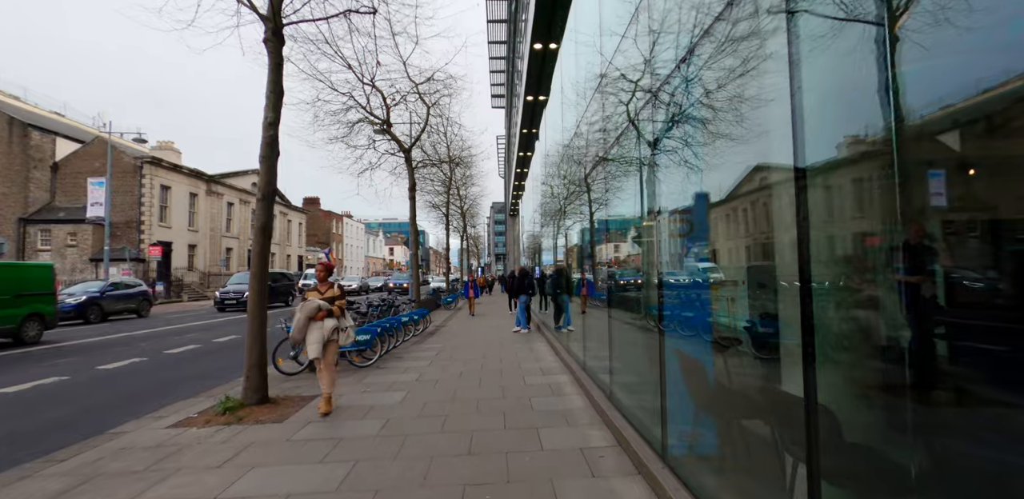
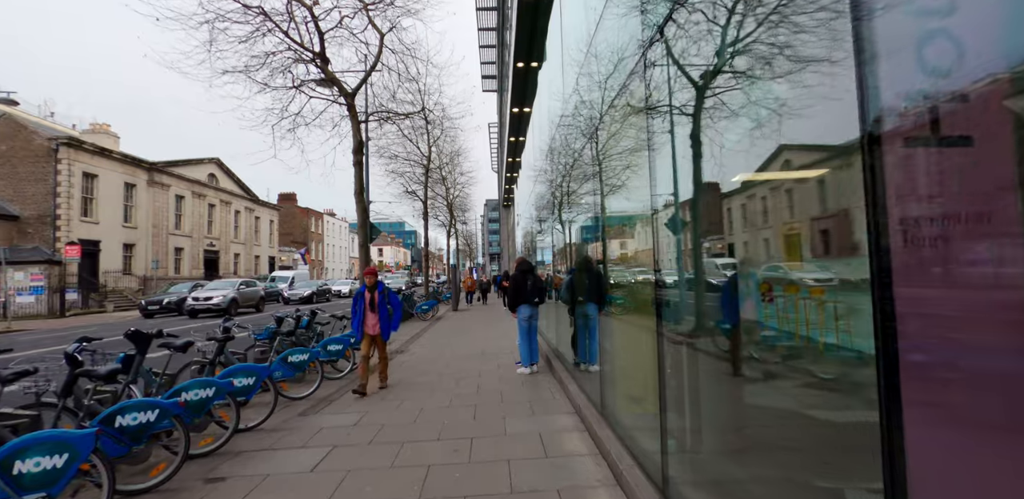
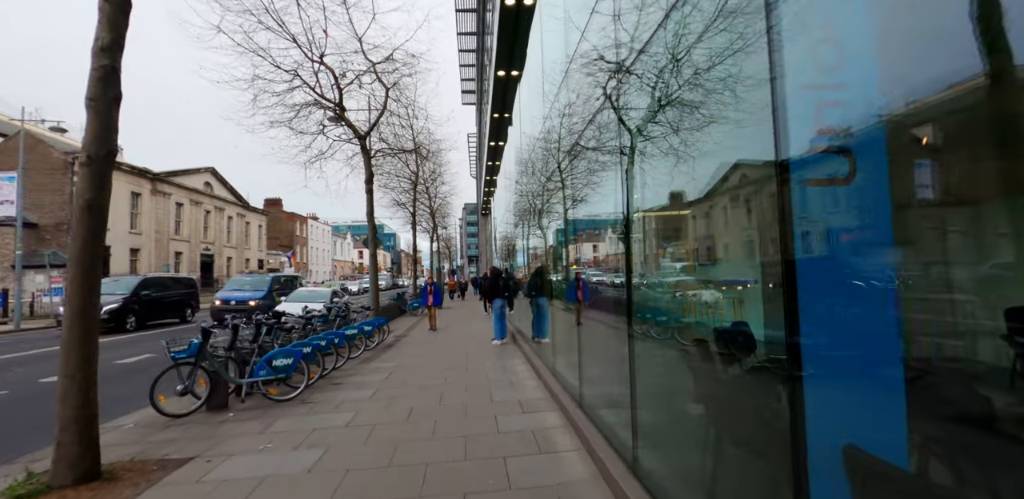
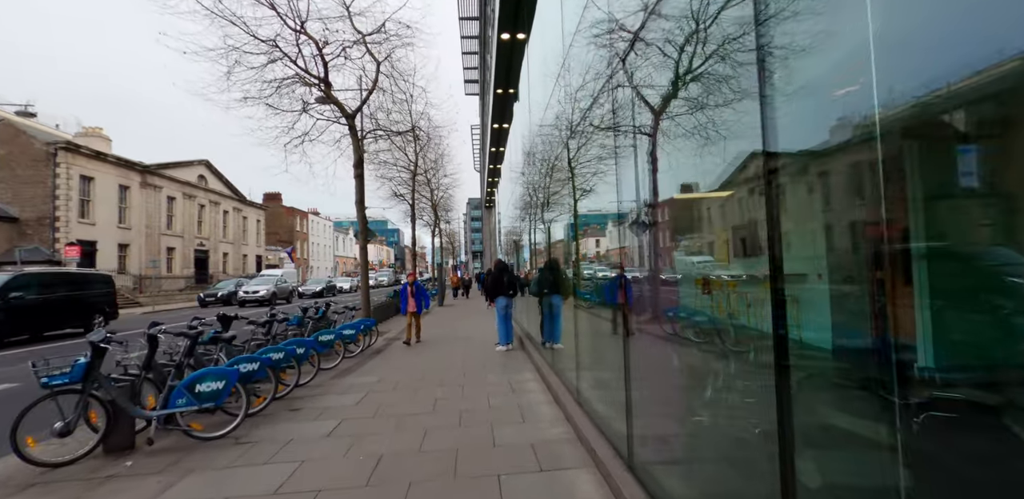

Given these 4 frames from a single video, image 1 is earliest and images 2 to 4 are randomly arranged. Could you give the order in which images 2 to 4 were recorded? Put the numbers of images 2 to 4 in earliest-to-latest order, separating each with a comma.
3, 4, 2
